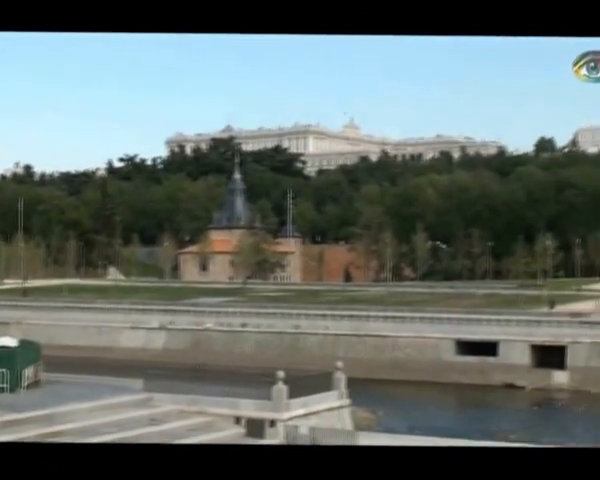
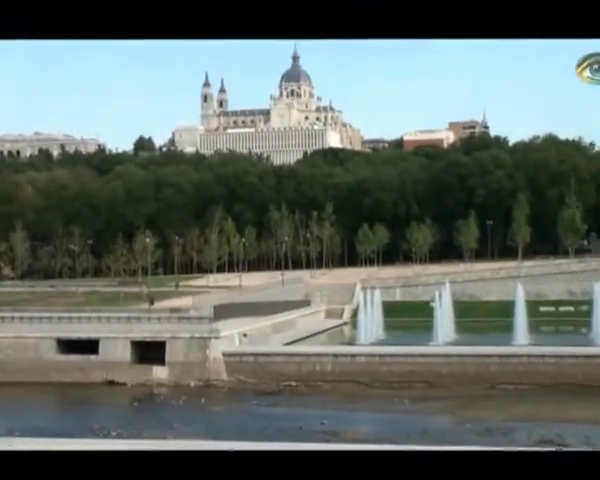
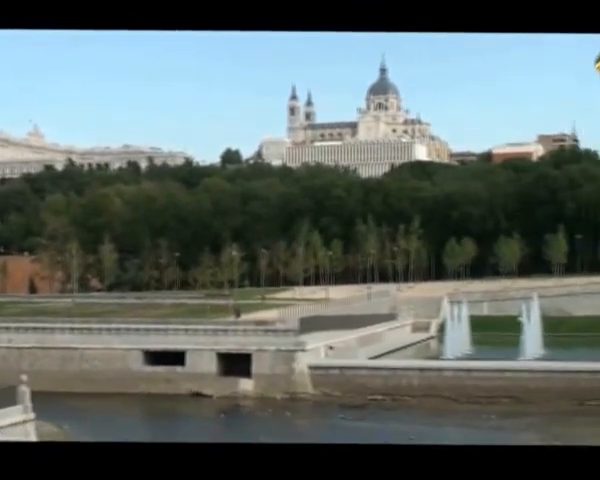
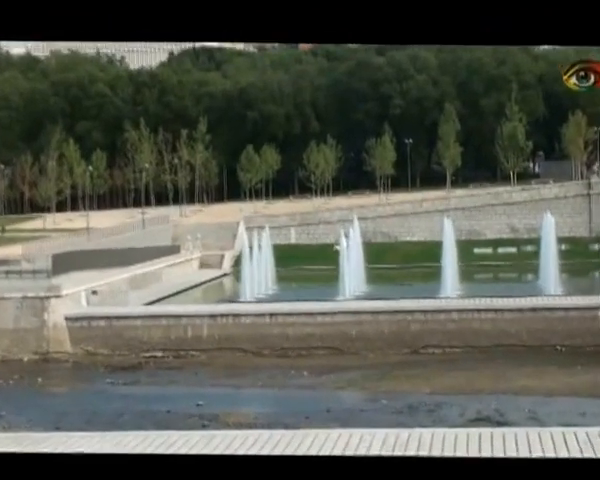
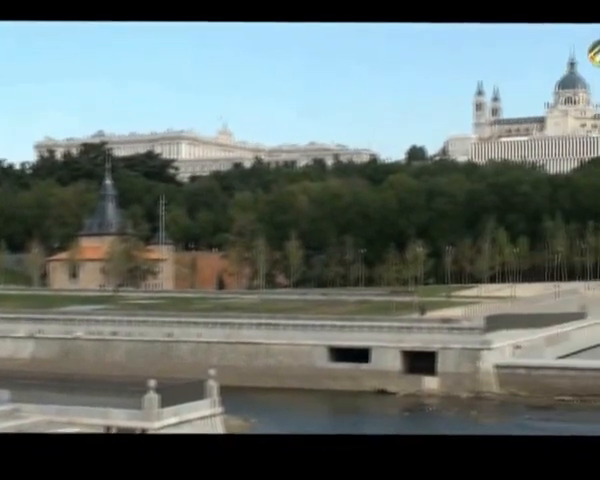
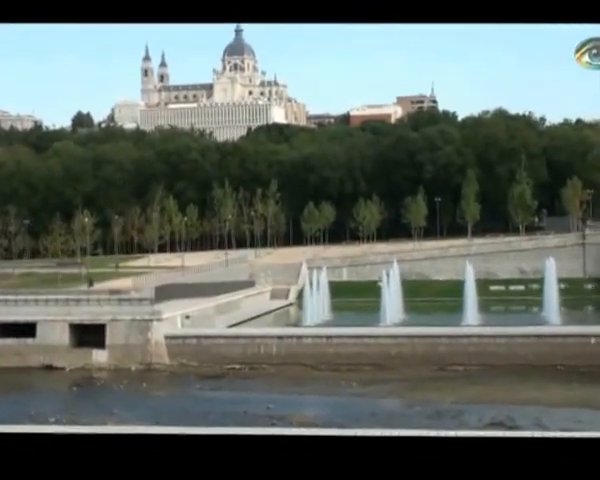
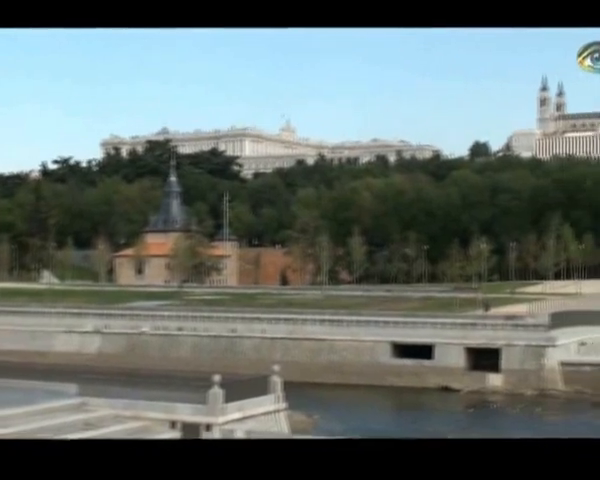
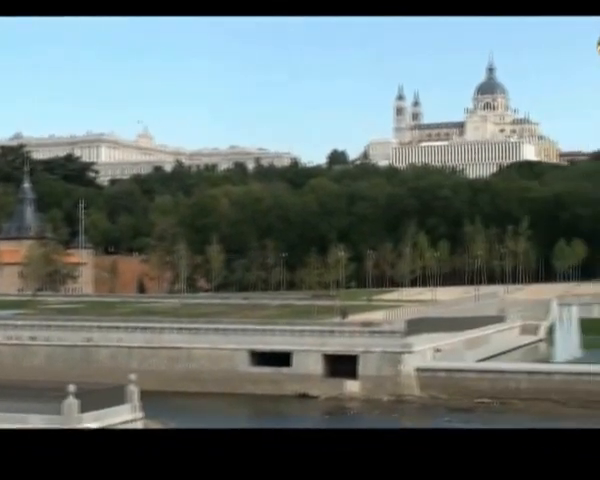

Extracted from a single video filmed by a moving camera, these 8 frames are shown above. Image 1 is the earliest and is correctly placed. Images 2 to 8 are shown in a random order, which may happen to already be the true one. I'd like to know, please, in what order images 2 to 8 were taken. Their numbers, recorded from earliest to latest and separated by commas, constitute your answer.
7, 5, 8, 3, 2, 6, 4
